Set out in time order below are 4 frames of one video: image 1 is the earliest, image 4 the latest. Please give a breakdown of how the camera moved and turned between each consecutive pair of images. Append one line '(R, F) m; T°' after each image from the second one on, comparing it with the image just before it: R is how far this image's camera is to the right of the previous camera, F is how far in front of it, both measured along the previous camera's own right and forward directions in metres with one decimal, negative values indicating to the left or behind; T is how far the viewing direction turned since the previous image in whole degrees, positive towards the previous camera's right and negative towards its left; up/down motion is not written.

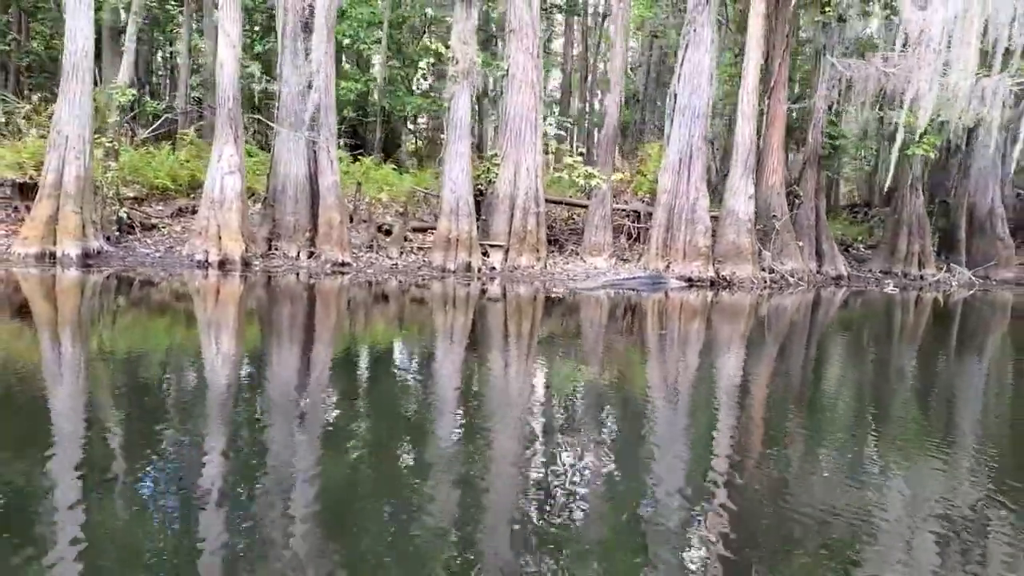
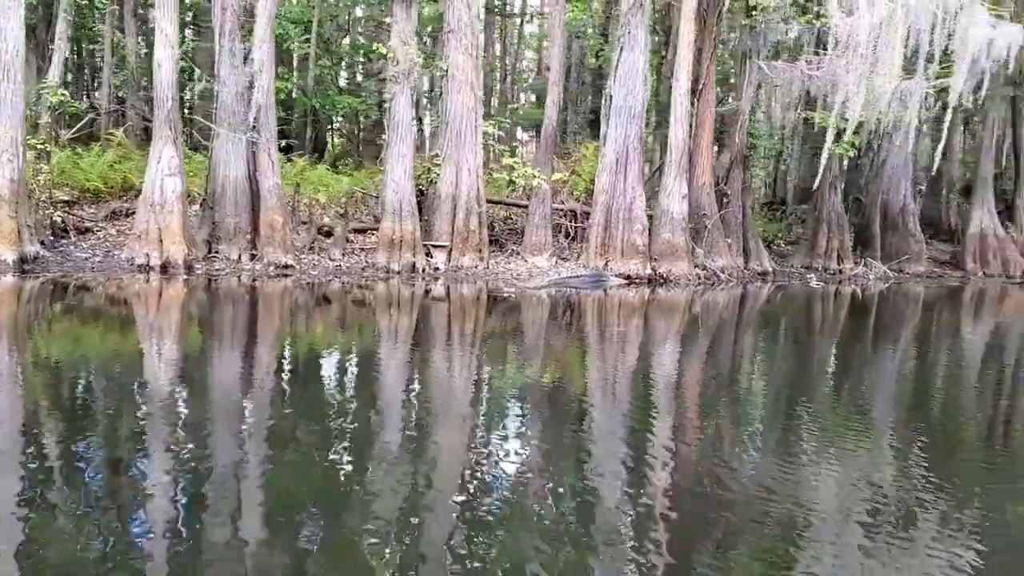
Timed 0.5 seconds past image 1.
(-0.1, -0.1) m; +5°
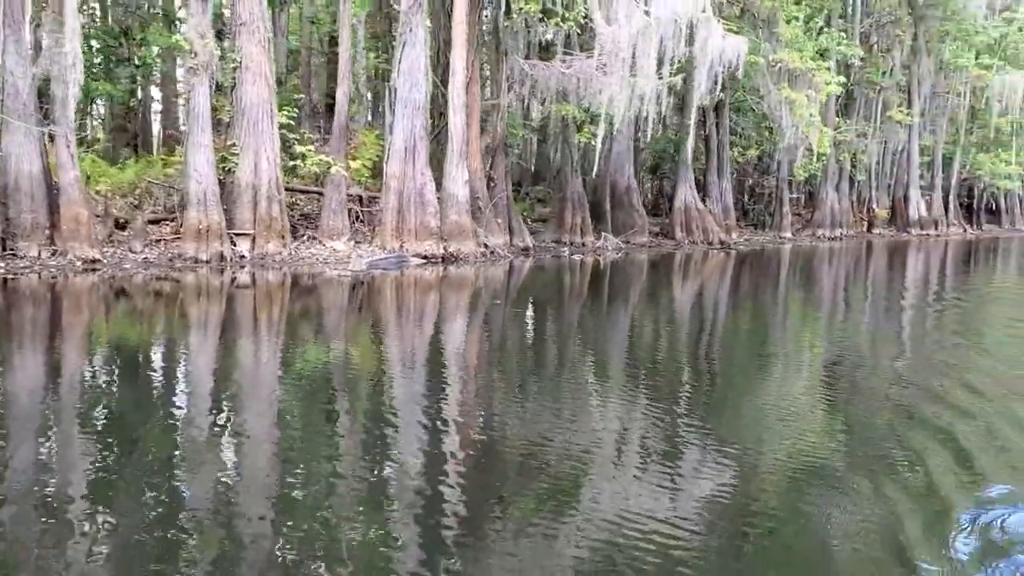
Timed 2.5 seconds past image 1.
(-0.7, -0.5) m; +18°
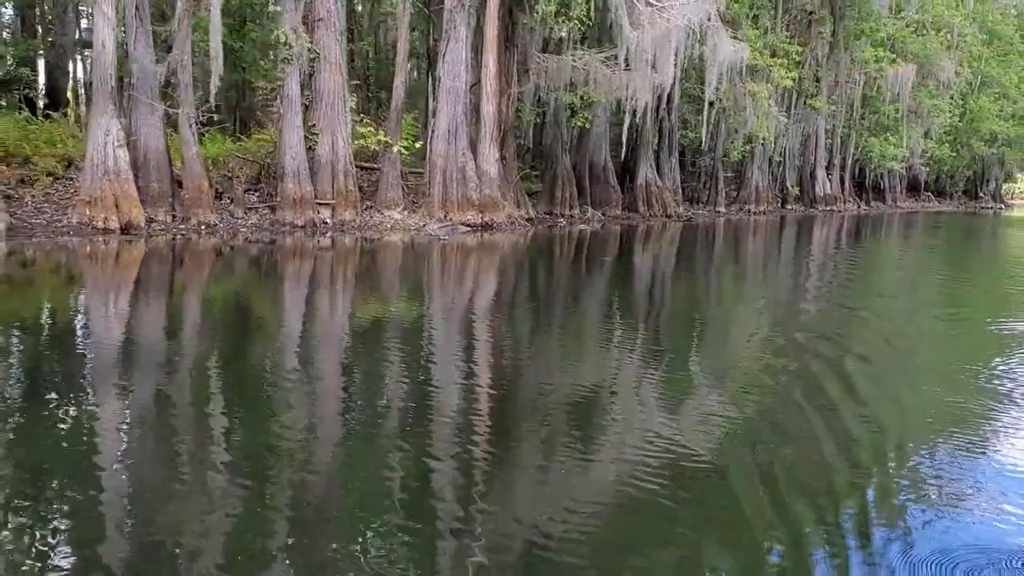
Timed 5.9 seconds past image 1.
(-0.1, -1.3) m; -2°
